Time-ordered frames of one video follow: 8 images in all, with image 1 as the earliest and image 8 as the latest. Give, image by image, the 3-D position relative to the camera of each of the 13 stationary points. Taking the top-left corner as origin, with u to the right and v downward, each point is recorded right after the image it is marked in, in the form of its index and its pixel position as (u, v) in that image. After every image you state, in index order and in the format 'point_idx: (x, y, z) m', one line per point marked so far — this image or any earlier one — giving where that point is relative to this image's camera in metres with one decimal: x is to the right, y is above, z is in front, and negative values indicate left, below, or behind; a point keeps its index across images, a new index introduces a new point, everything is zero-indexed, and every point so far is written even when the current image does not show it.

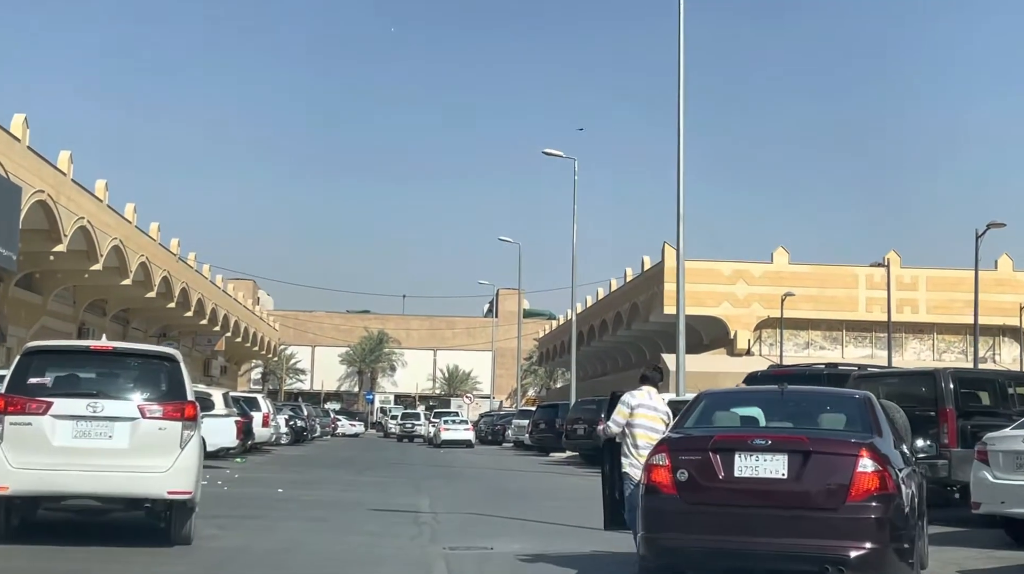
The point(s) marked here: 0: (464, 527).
0: (-0.5, -2.8, +13.7) m
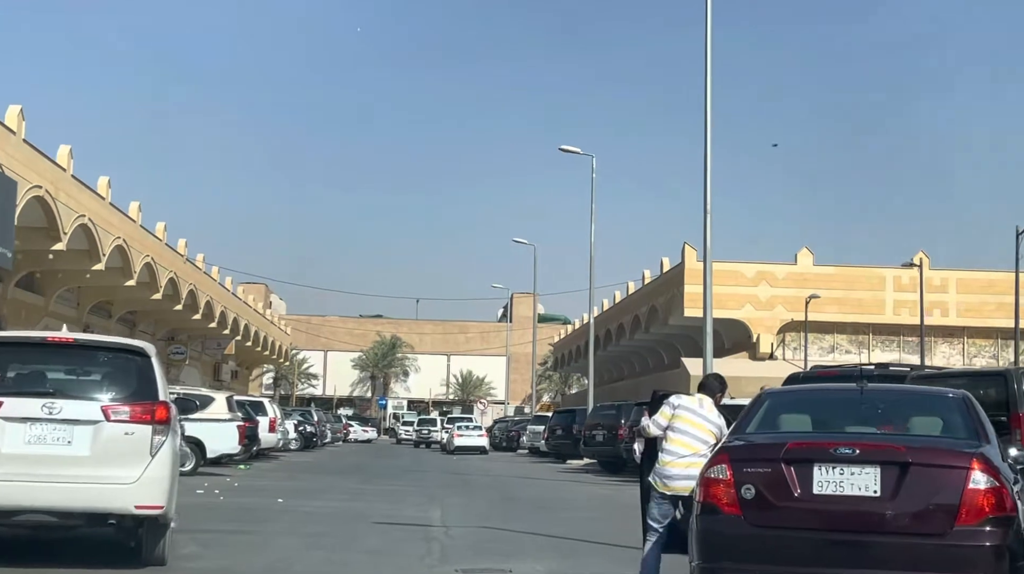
0: (-0.3, -2.7, +12.3) m
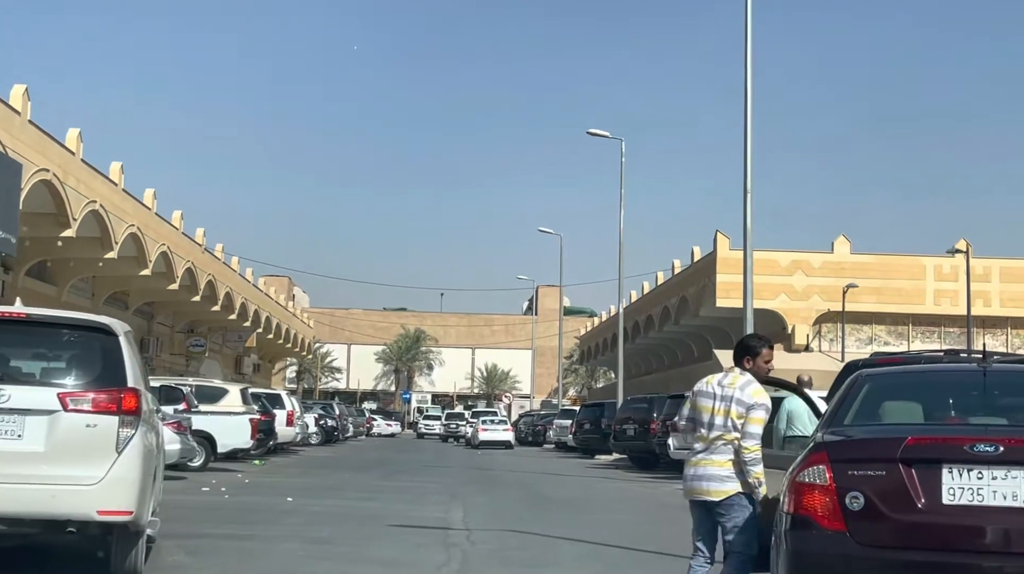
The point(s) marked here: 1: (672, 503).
0: (-0.1, -2.5, +11.0) m
1: (+2.5, -3.4, +18.8) m
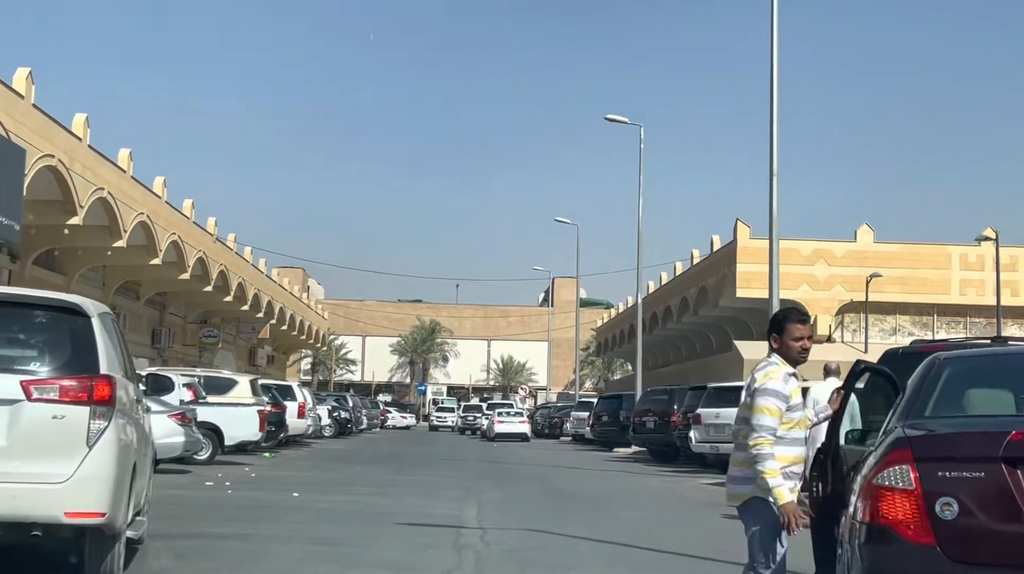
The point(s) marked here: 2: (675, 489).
0: (+0.1, -2.3, +10.2) m
1: (+2.8, -3.2, +18.0) m
2: (+2.6, -3.3, +19.4) m
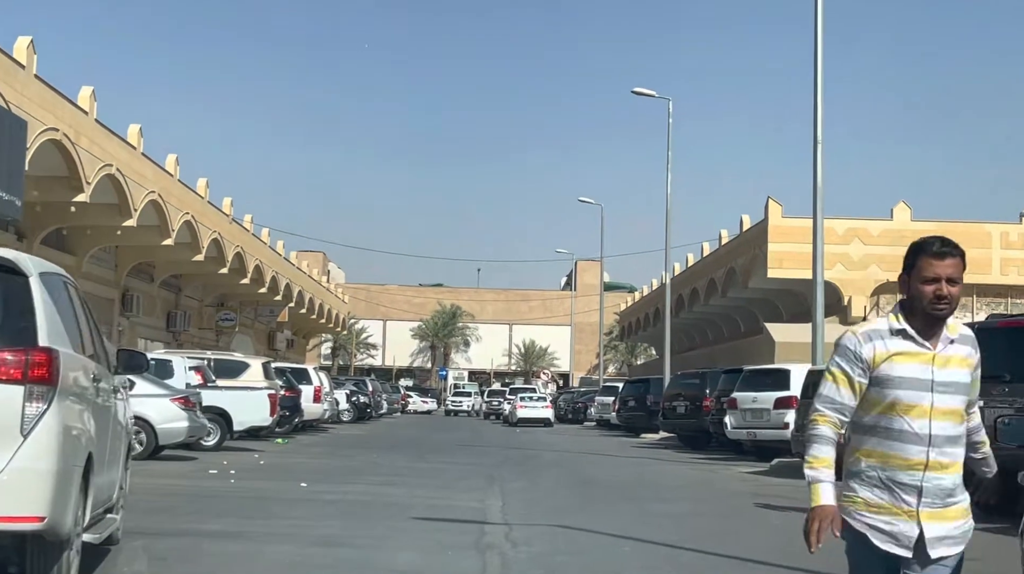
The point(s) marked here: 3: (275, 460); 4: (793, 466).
0: (+0.3, -2.0, +8.9) m
1: (+3.2, -2.8, +16.6) m
2: (+3.0, -2.9, +18.0) m
3: (-4.0, -2.9, +19.8) m
4: (+4.5, -2.9, +19.2) m
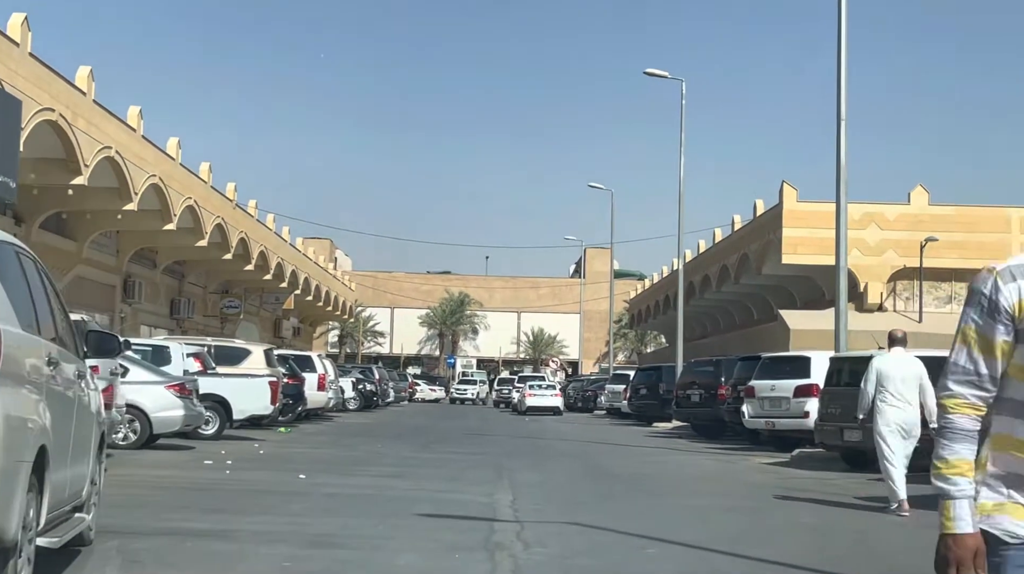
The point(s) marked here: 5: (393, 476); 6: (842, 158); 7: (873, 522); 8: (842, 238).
0: (+0.4, -1.8, +8.1) m
1: (+3.3, -2.6, +15.9) m
2: (+3.2, -2.7, +17.3) m
3: (-3.8, -2.6, +19.0) m
4: (+4.7, -2.6, +18.4) m
5: (-1.4, -2.3, +14.3) m
6: (+5.5, +2.2, +19.9) m
7: (+3.3, -2.2, +10.8) m
8: (+5.3, +0.8, +19.0) m
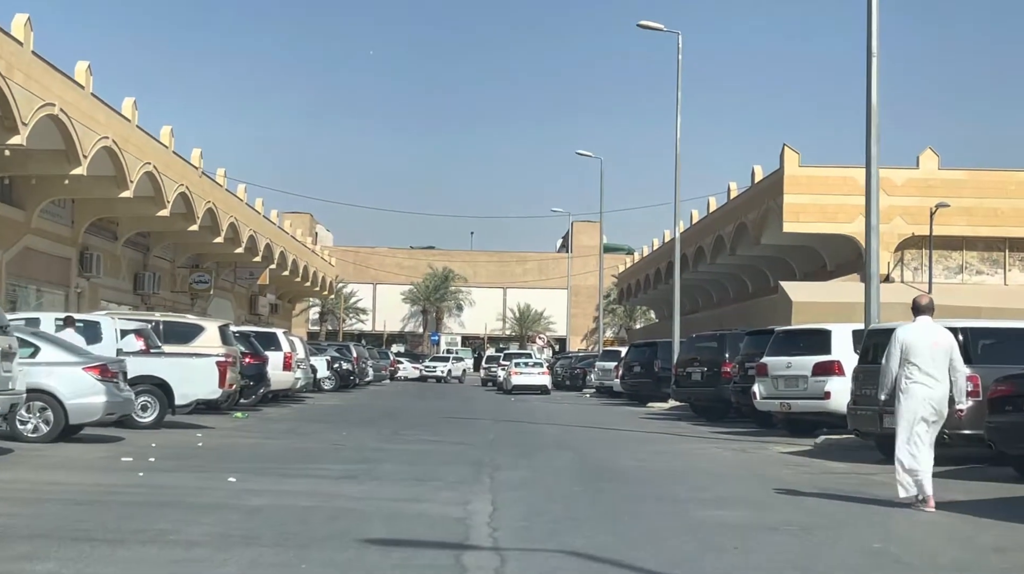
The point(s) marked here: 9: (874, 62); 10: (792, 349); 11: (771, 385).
0: (+0.3, -1.6, +5.6) m
1: (+3.1, -2.1, +13.4) m
2: (+3.0, -2.2, +14.8) m
3: (-4.1, -2.1, +16.5) m
4: (+4.5, -2.1, +16.0) m
5: (-1.6, -1.9, +11.8) m
6: (+5.3, +2.7, +17.4) m
7: (+3.1, -1.8, +8.3) m
8: (+5.0, +1.3, +16.5) m
9: (+5.3, +3.5, +17.7) m
10: (+4.6, -1.0, +19.5) m
11: (+4.3, -1.6, +19.6) m
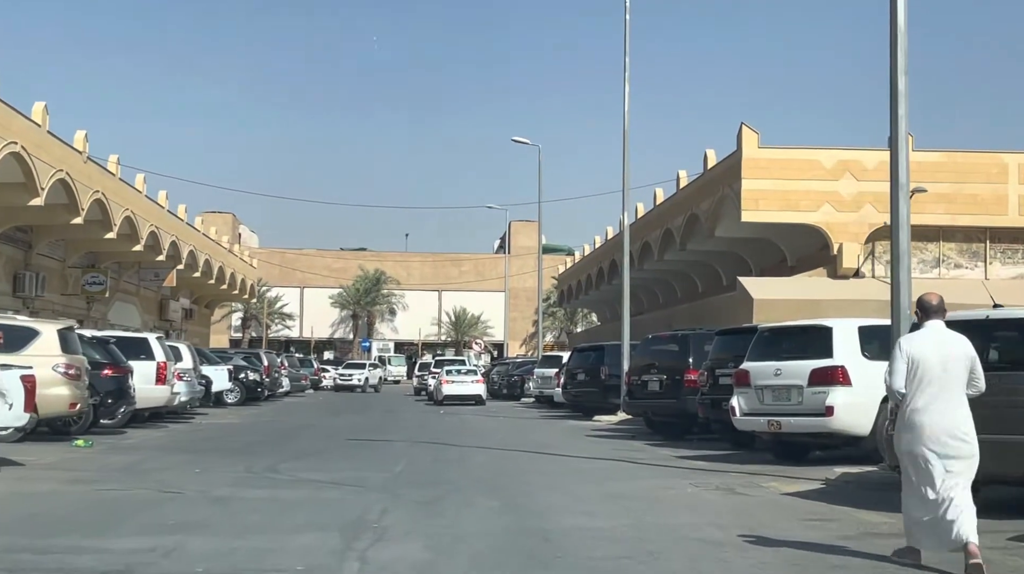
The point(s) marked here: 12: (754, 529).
0: (-0.2, -1.3, +1.2) m
1: (+2.3, -1.9, +9.1) m
2: (+2.1, -2.0, +10.5) m
3: (-5.0, -2.0, +11.8) m
4: (+3.5, -1.9, +11.8) m
5: (-2.4, -1.7, +7.3) m
6: (+4.2, +2.9, +13.2) m
7: (+2.6, -1.6, +4.0) m
8: (+4.0, +1.5, +12.3) m
9: (+4.3, +3.6, +13.5) m
10: (+3.5, -0.8, +15.3) m
11: (+3.2, -1.4, +15.3) m
12: (+2.0, -1.9, +9.5) m
